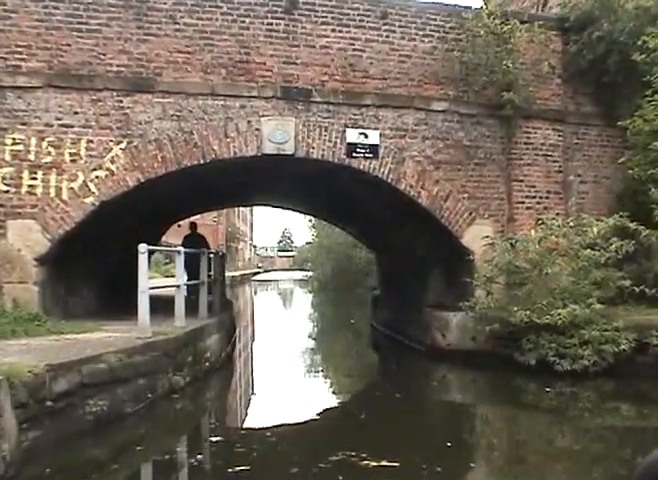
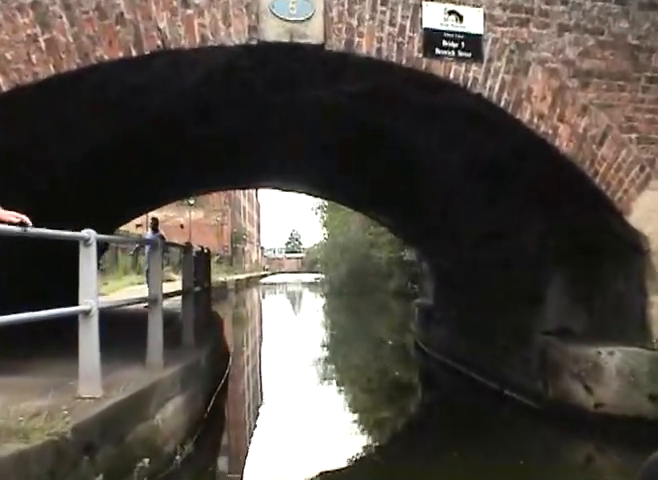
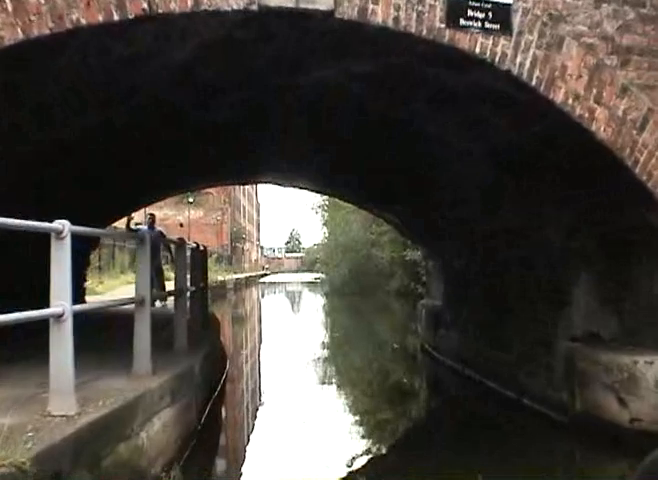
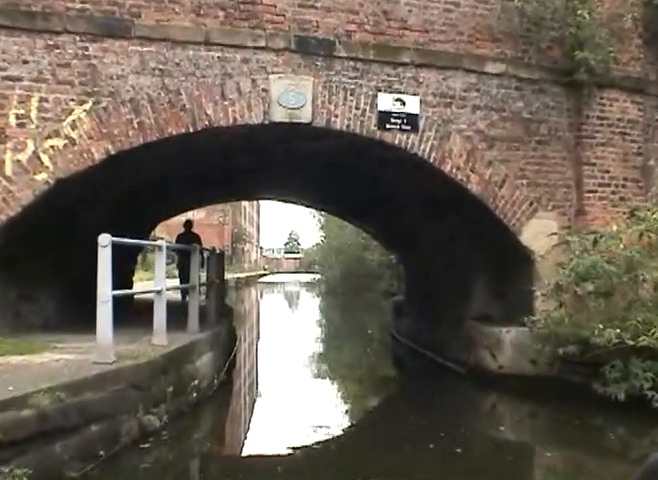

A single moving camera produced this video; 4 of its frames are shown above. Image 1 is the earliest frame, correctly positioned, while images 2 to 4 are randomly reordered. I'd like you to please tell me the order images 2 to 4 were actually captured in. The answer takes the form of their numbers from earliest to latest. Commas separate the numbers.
4, 2, 3
